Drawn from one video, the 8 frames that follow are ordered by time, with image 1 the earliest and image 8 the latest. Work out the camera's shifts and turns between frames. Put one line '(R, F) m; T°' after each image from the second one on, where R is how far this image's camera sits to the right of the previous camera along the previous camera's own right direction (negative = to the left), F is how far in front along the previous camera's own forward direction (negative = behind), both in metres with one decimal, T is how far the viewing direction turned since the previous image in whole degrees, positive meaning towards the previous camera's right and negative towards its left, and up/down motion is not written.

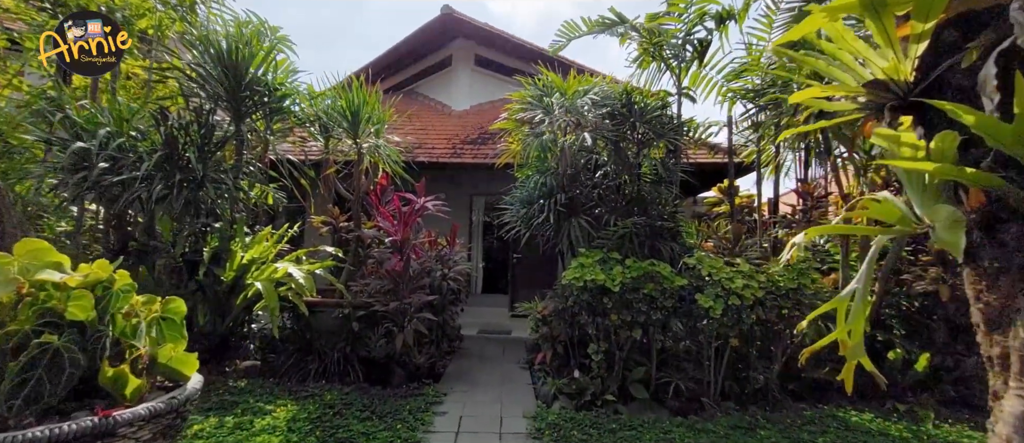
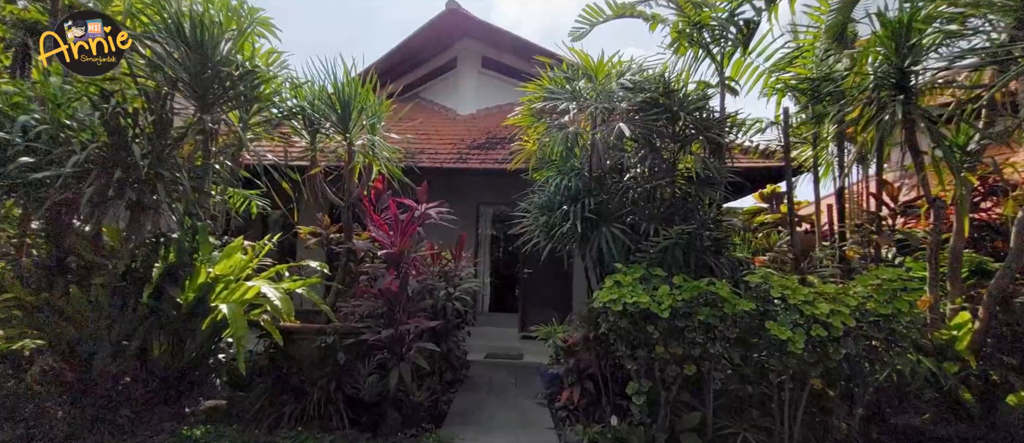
(-0.1, +0.6) m; 0°
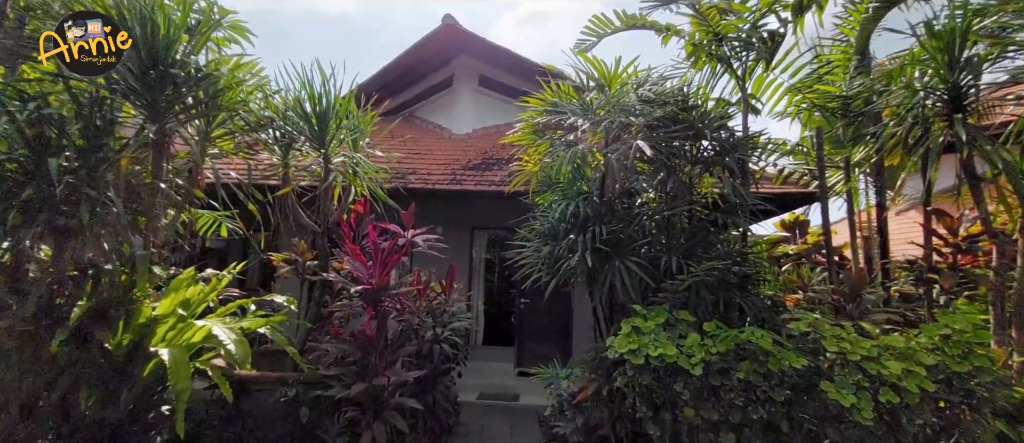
(0.0, +0.4) m; +1°
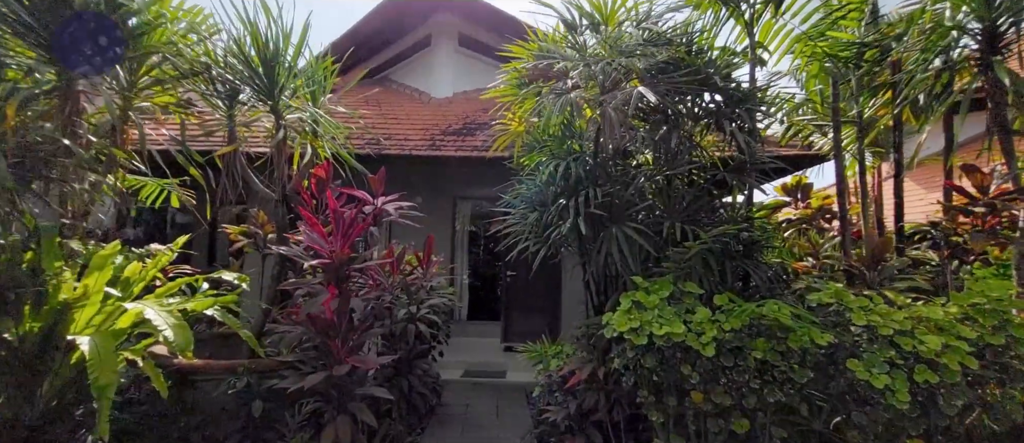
(0.0, +0.3) m; +2°
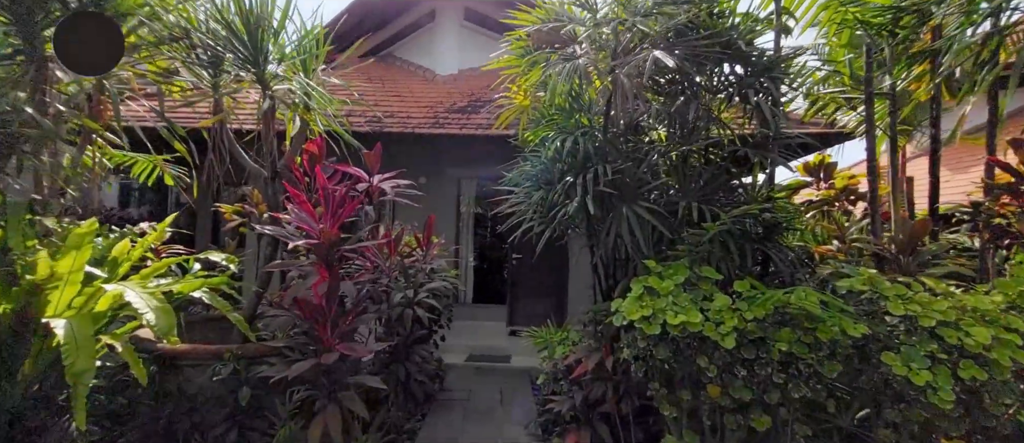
(0.0, +0.2) m; -1°
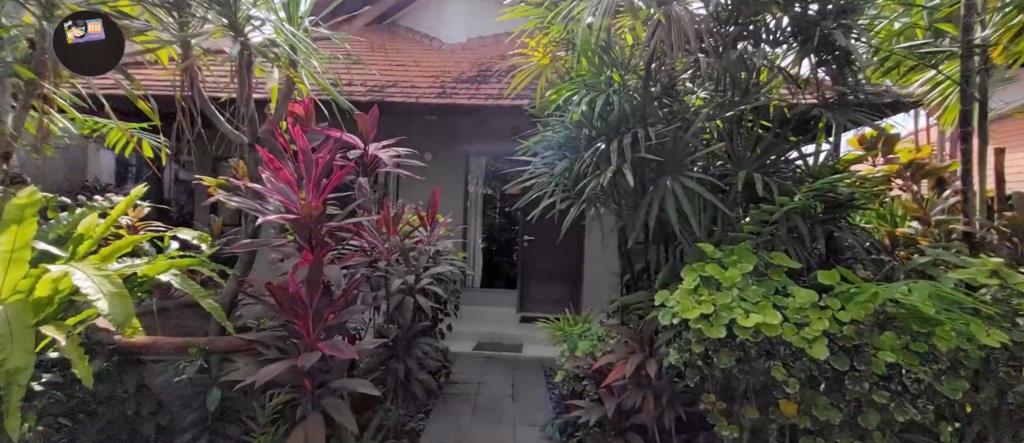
(0.0, +0.4) m; -1°
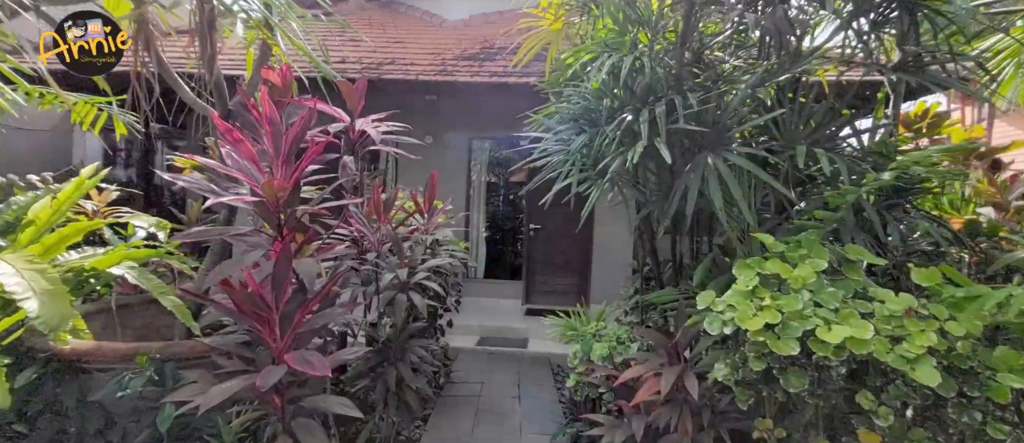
(0.0, +0.3) m; 0°
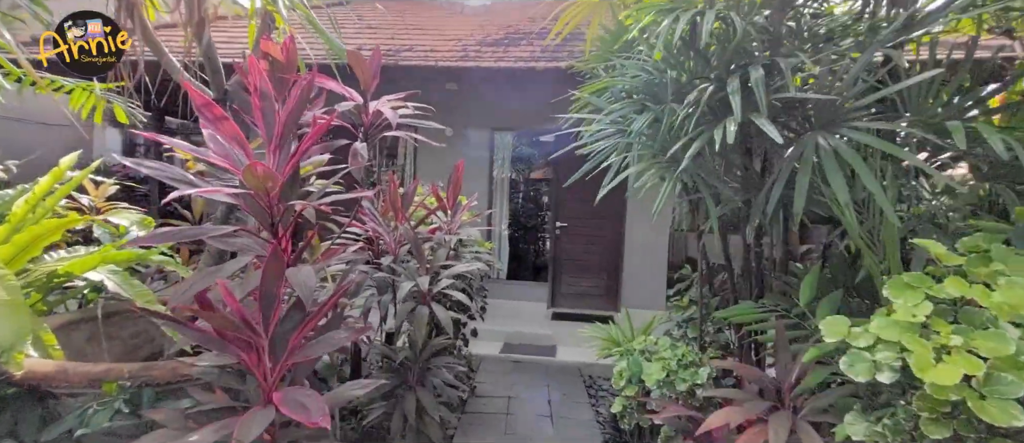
(-0.1, +0.3) m; -2°
